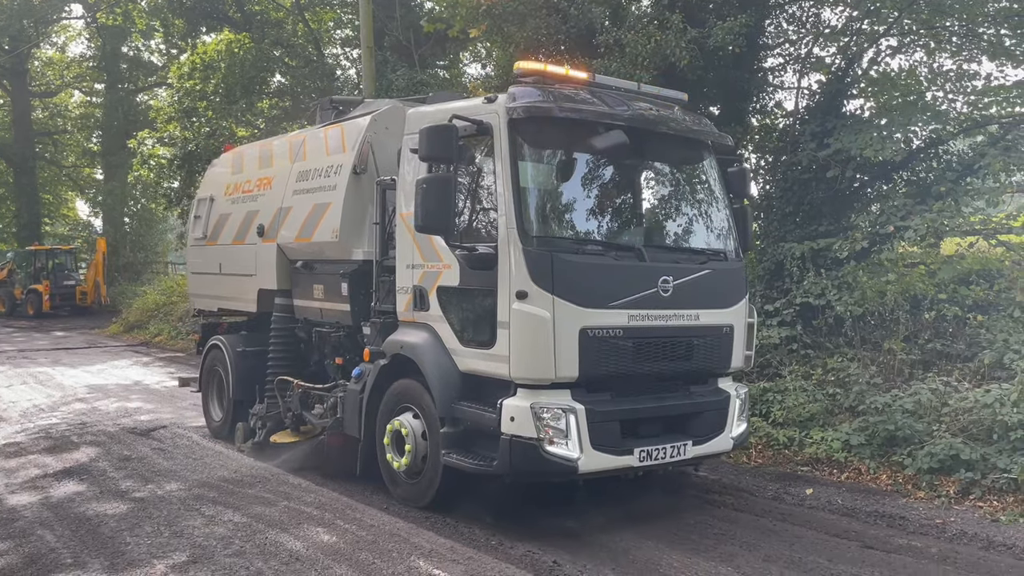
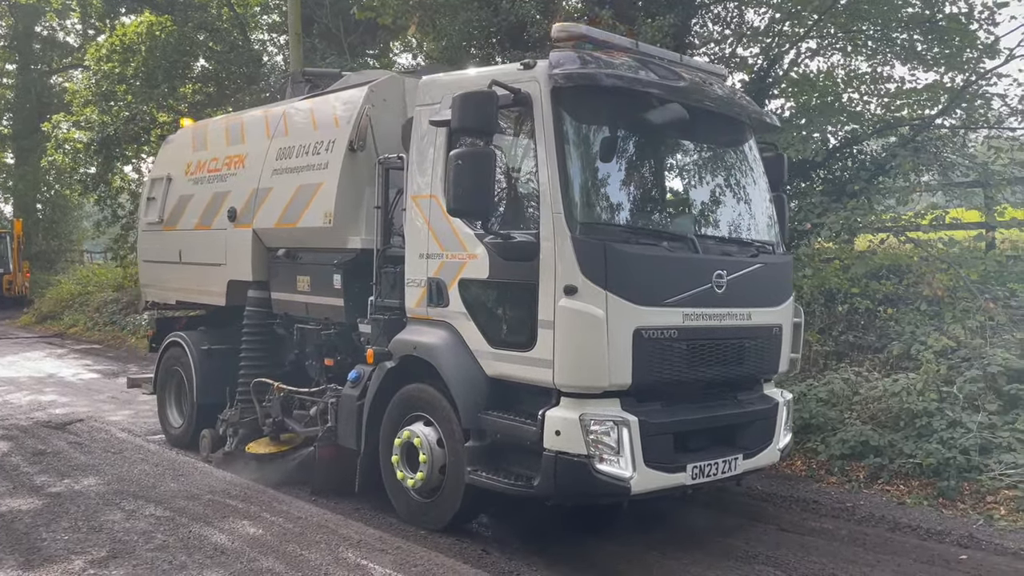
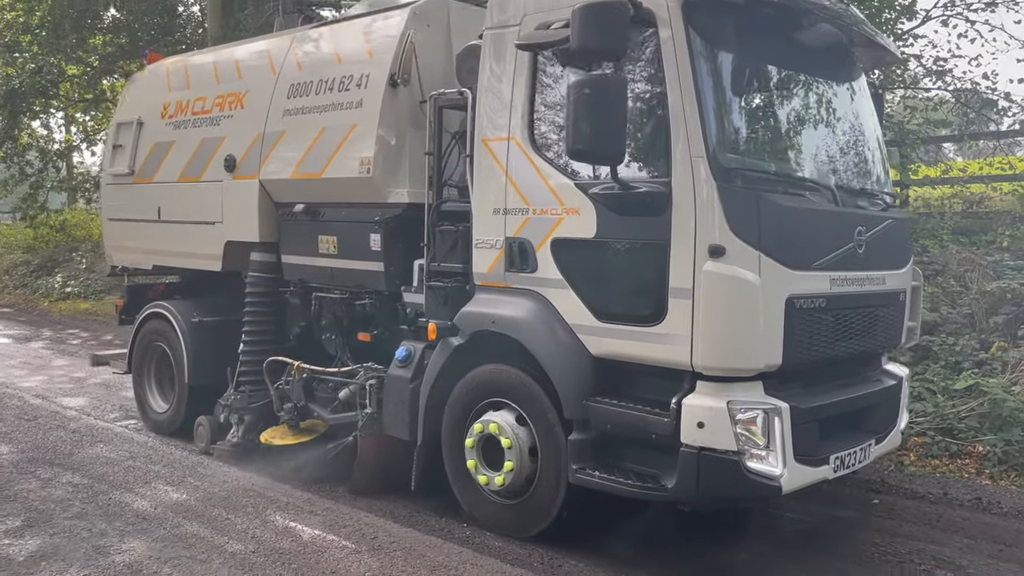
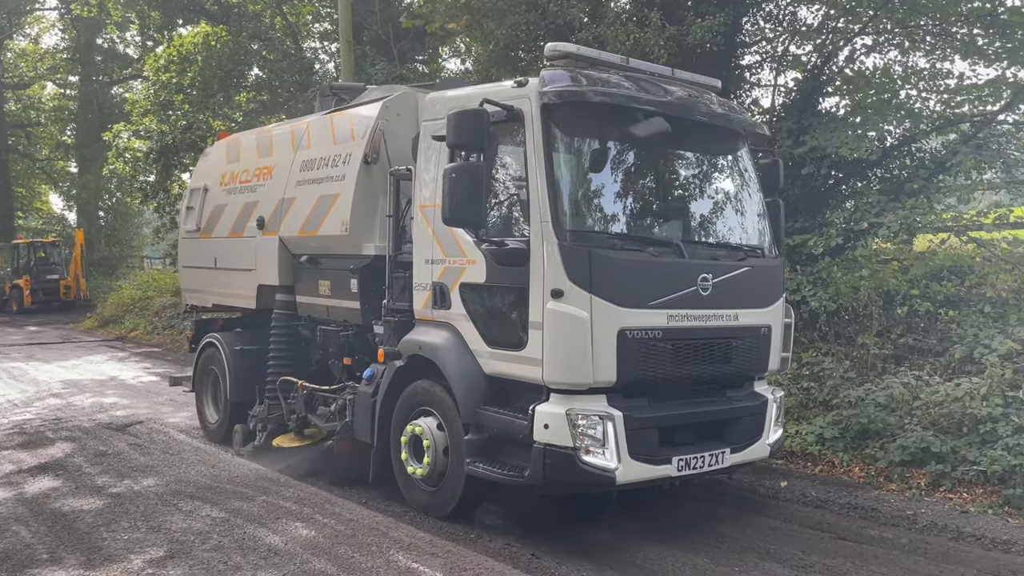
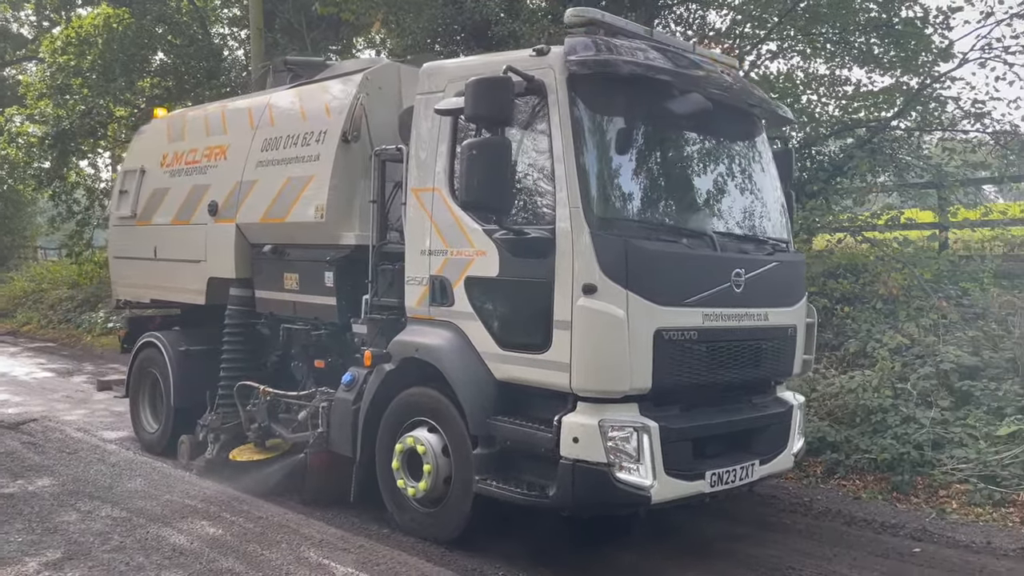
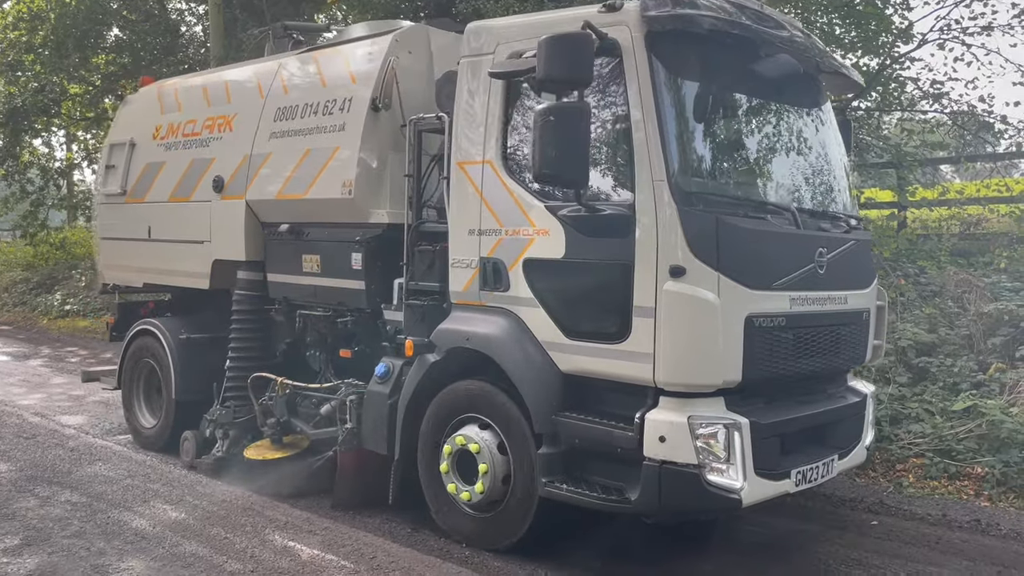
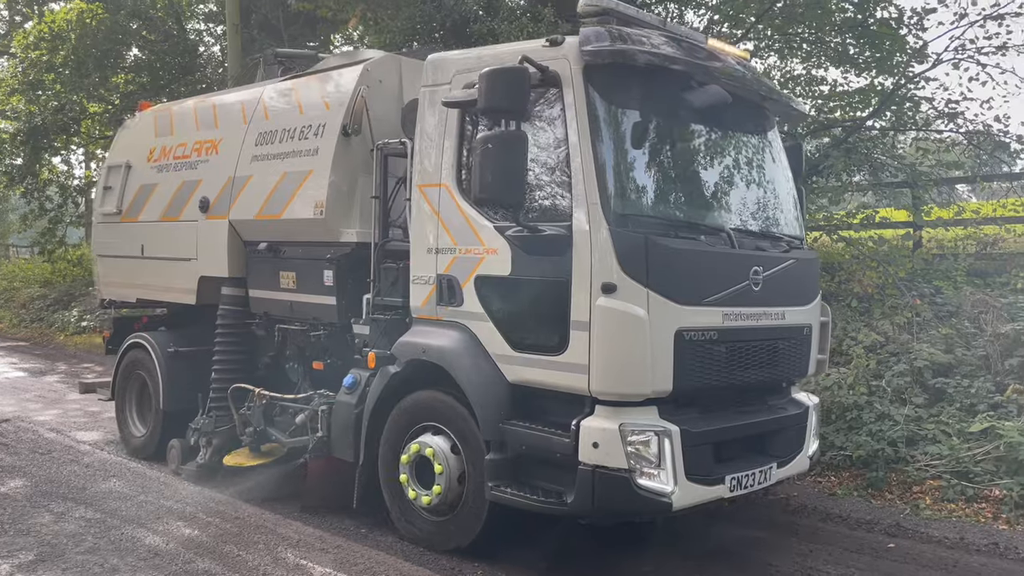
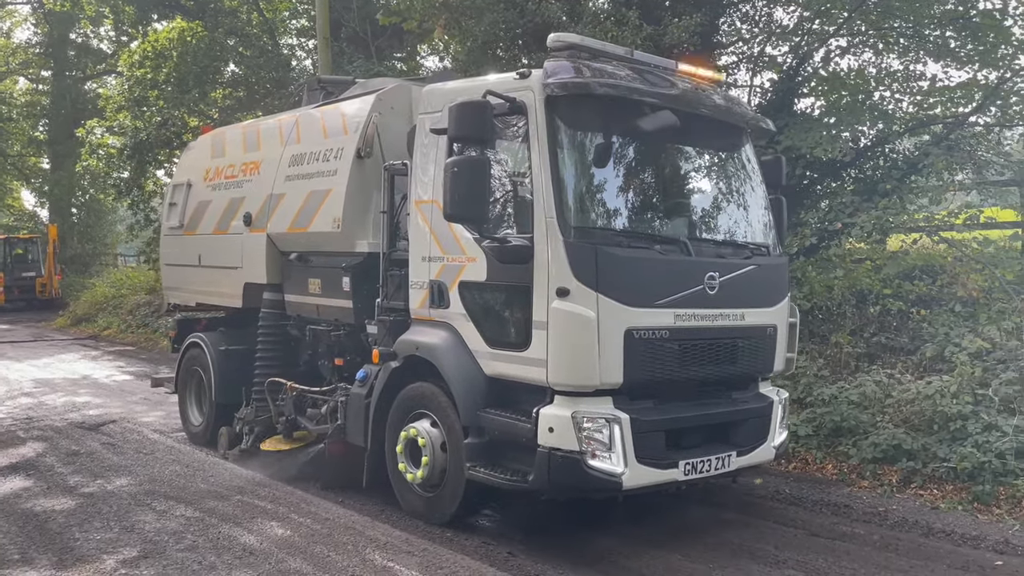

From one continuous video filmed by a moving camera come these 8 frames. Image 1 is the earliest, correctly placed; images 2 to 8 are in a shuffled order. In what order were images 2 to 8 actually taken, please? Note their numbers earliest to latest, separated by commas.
4, 8, 2, 5, 7, 6, 3
